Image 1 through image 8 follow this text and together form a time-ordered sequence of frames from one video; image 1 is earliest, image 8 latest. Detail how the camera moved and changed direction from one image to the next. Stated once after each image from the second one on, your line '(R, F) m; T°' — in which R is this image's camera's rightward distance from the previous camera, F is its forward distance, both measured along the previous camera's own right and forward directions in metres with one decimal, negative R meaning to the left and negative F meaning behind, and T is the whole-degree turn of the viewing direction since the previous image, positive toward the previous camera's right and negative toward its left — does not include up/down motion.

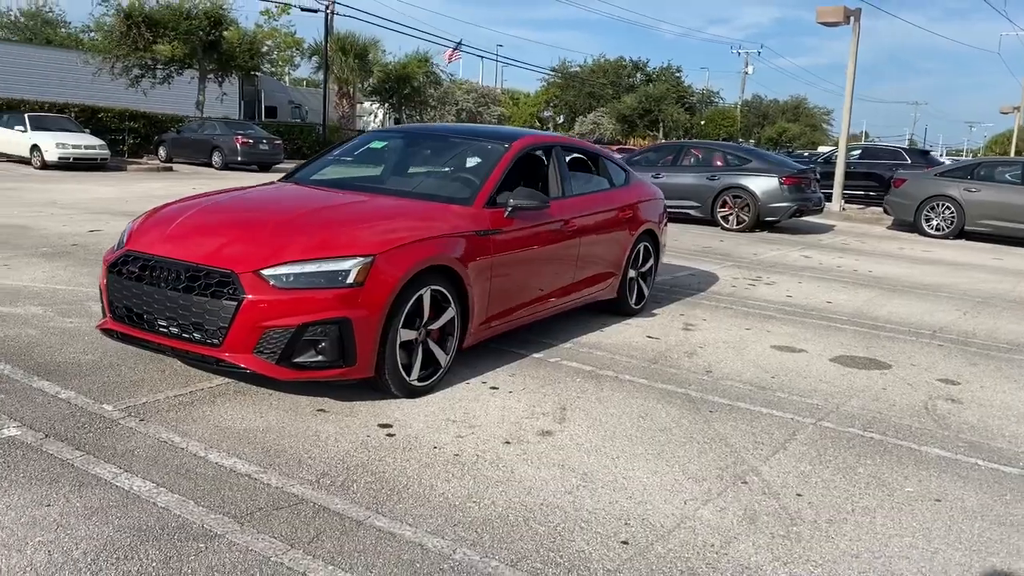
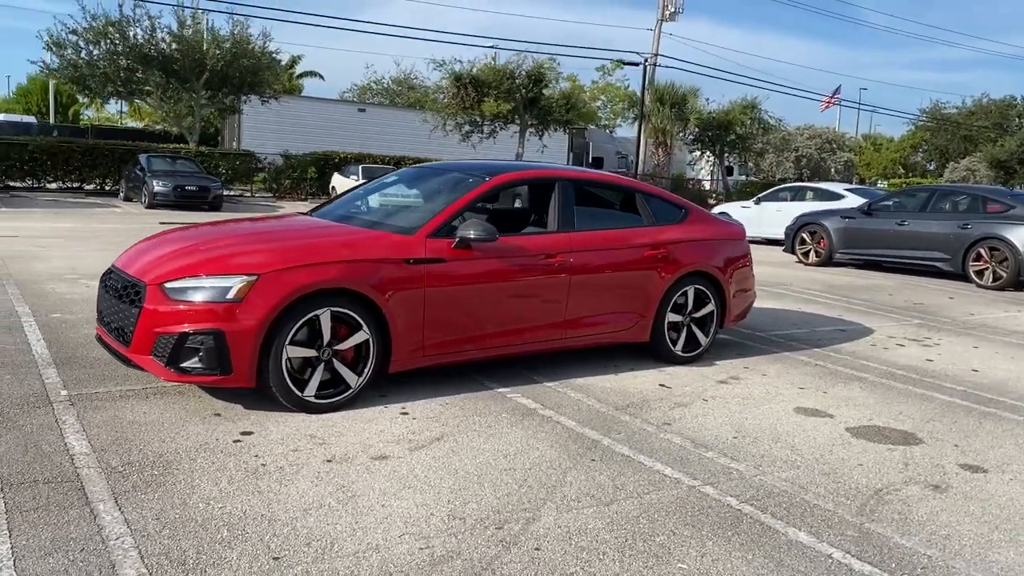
(+2.4, +0.5) m; -23°
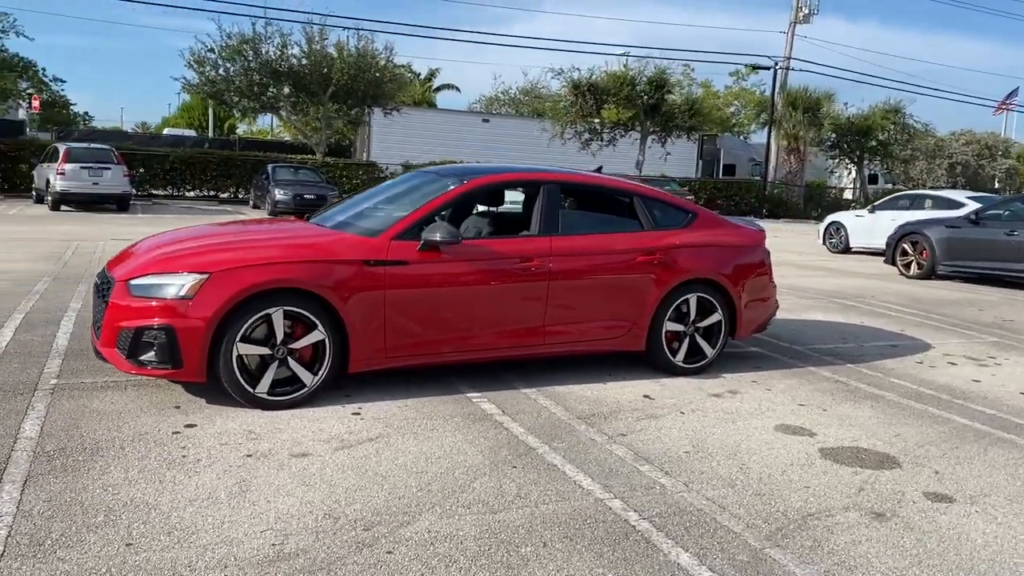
(+1.1, +0.2) m; -9°
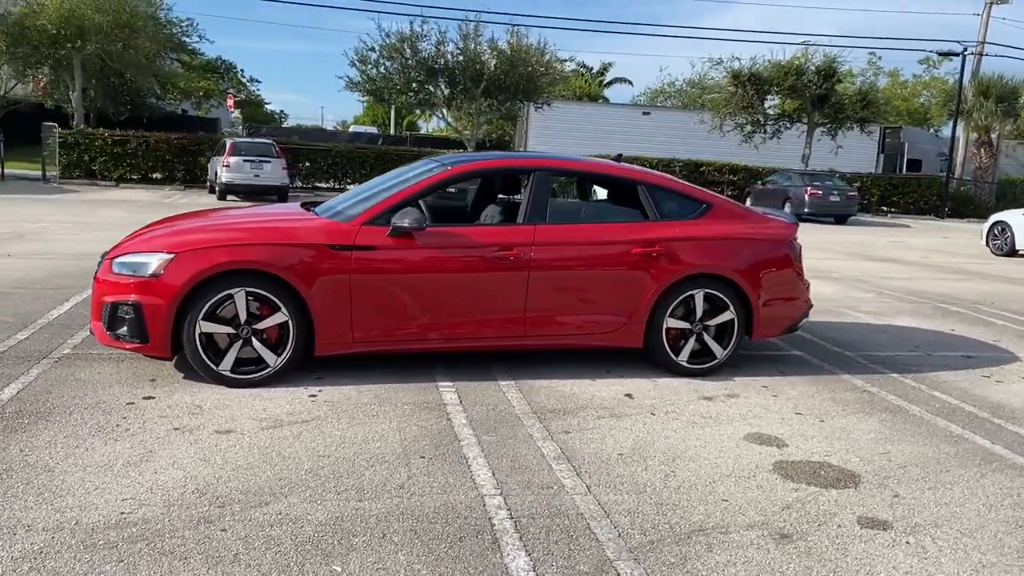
(+1.2, +0.3) m; -12°
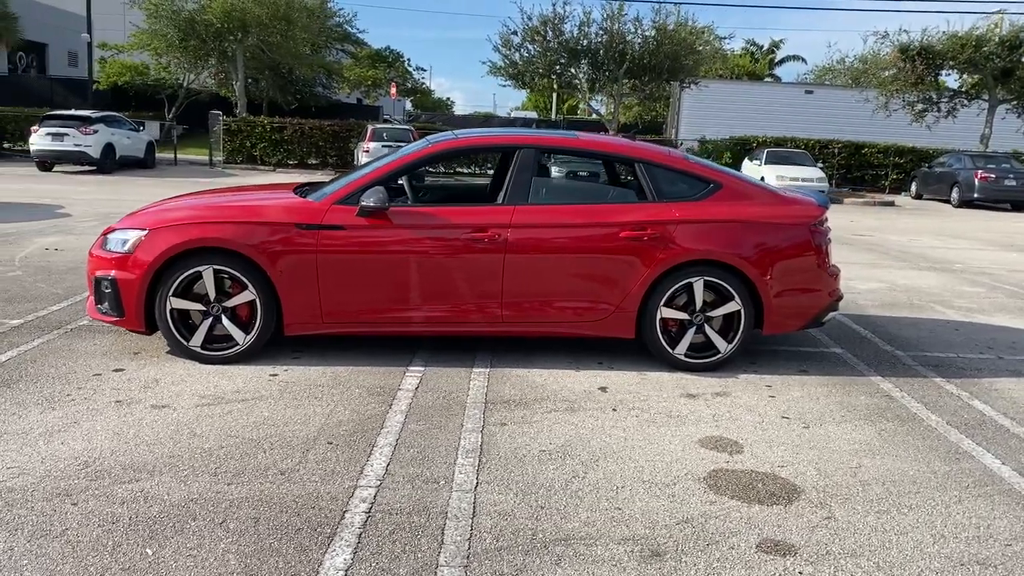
(+1.2, +0.4) m; -11°
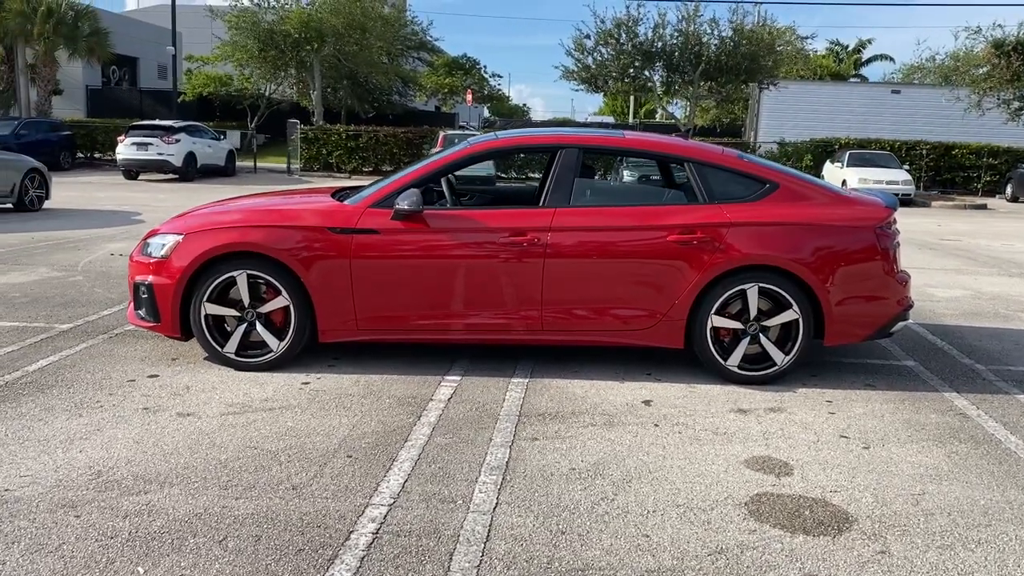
(+0.2, +0.2) m; -5°
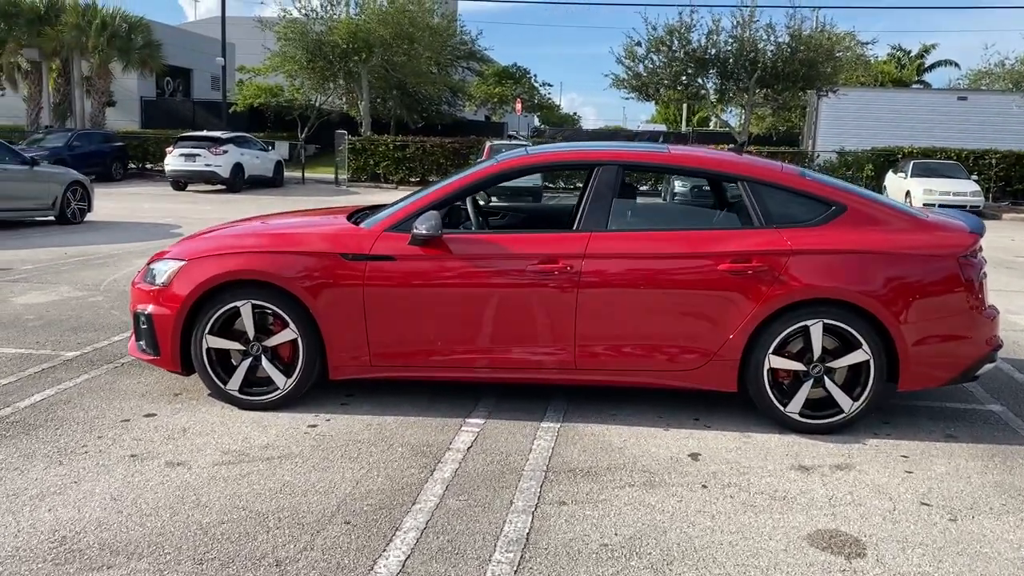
(+0.1, +0.5) m; -3°
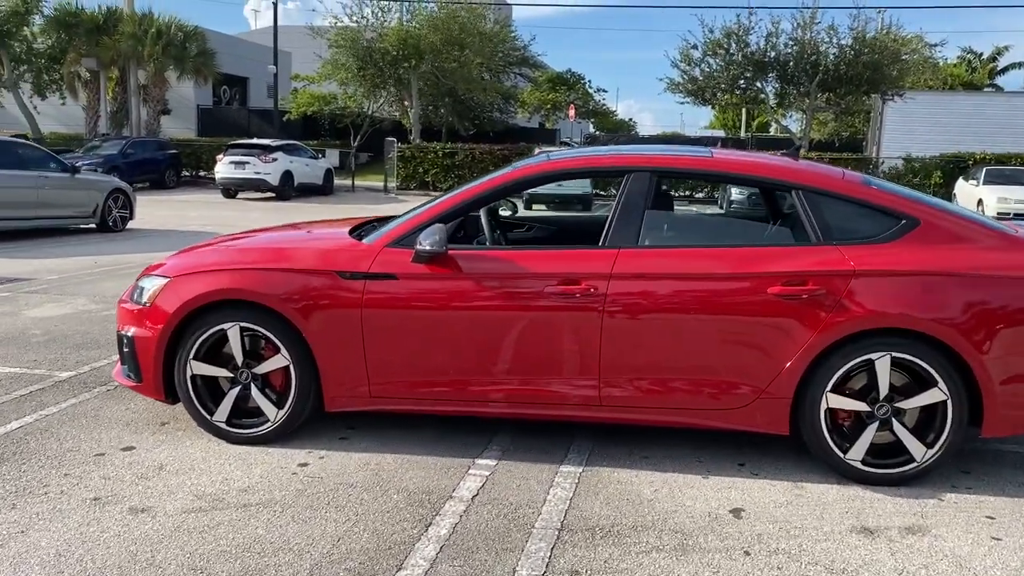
(+0.2, +0.6) m; -4°
